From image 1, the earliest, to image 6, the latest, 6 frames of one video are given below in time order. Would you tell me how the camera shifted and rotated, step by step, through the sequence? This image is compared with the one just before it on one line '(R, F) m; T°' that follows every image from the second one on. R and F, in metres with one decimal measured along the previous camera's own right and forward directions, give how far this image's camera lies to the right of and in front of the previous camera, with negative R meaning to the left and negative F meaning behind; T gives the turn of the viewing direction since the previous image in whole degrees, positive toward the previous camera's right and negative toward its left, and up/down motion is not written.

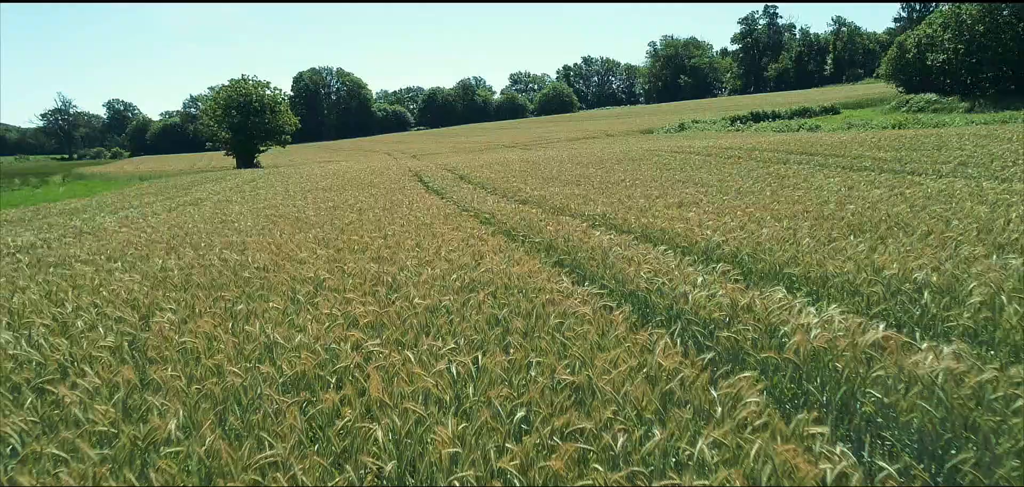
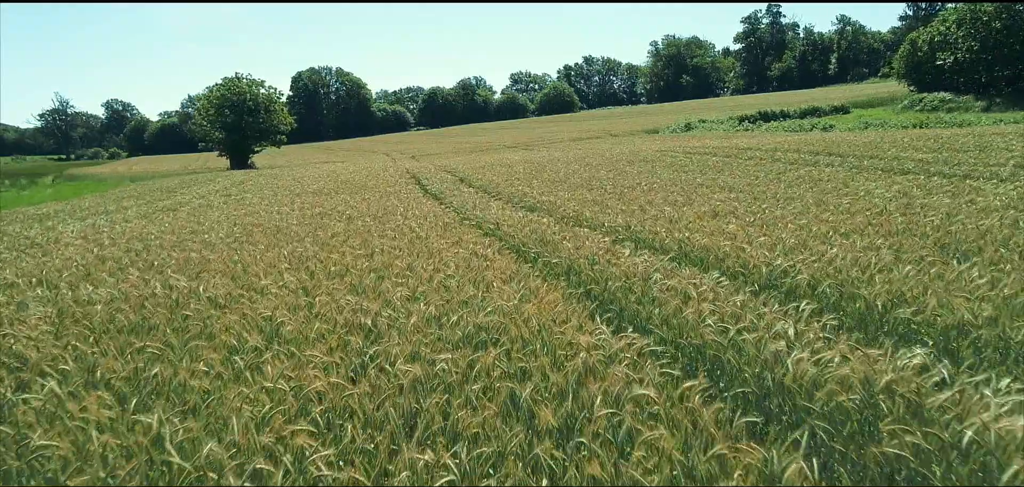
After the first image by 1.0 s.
(-0.1, +1.3) m; 0°
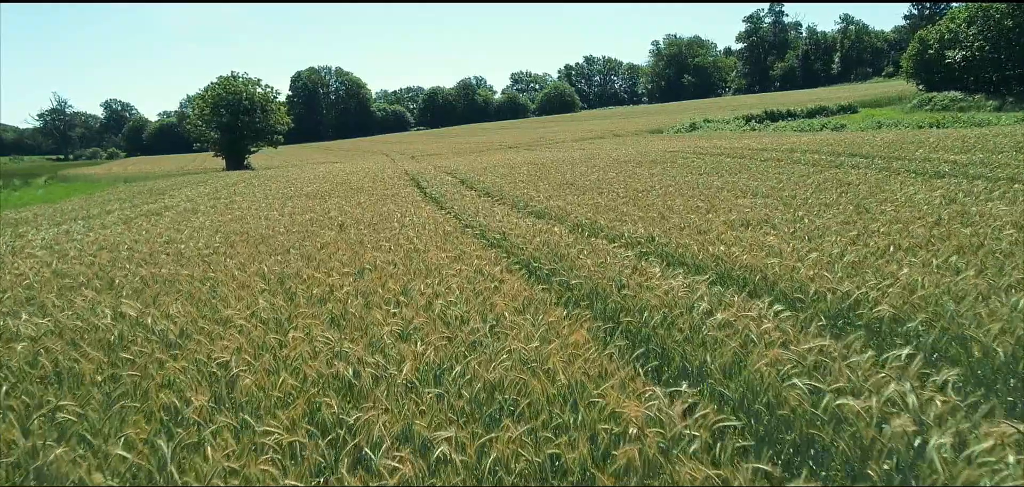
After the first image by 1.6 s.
(-0.1, +0.9) m; 0°
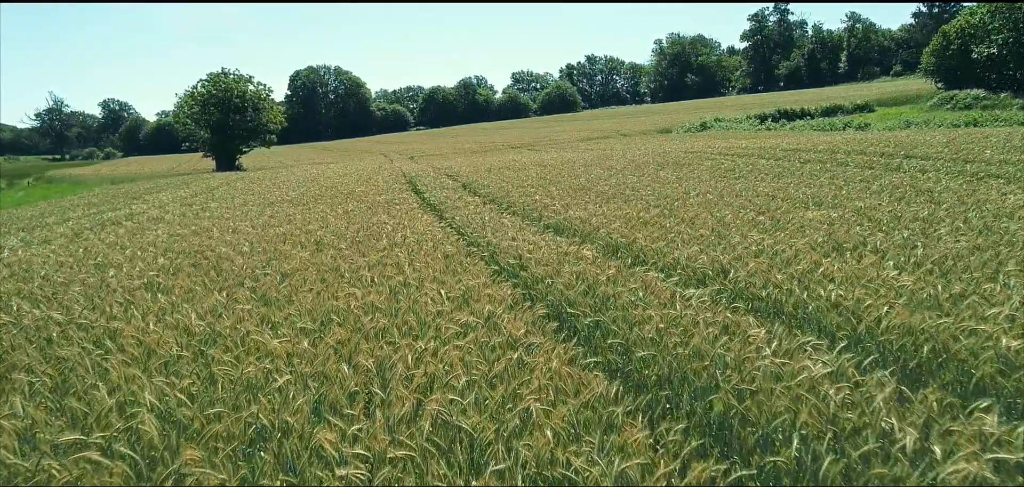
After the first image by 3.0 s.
(-0.2, +1.8) m; 0°
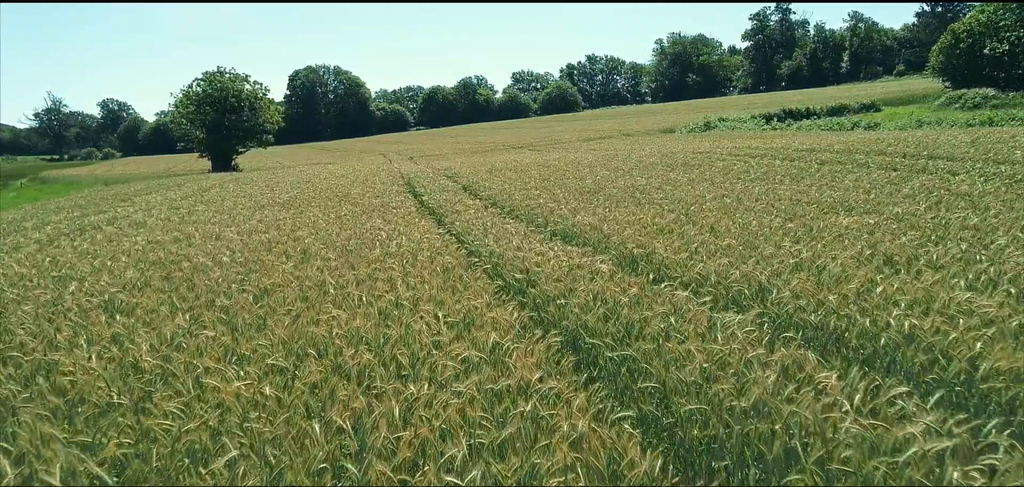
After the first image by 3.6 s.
(-0.1, +0.7) m; 0°
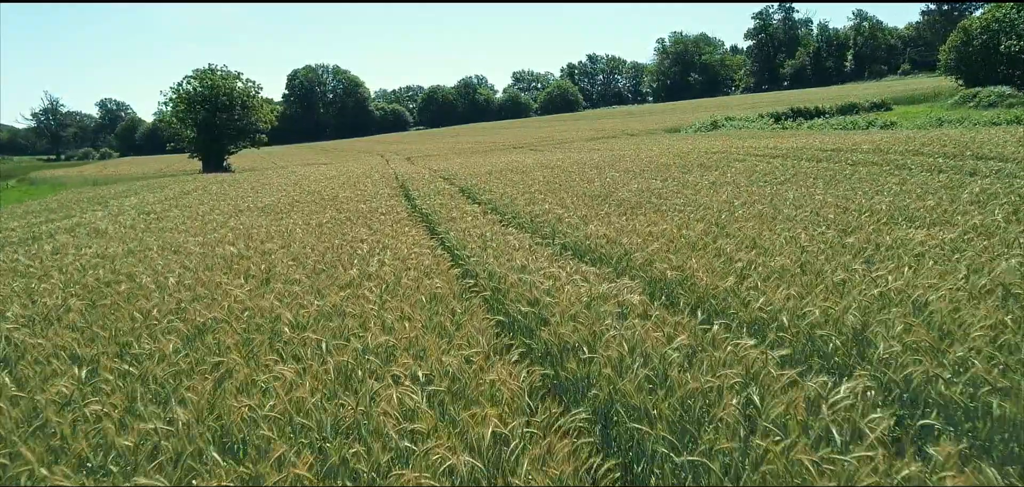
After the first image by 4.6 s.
(0.0, +1.2) m; 0°
